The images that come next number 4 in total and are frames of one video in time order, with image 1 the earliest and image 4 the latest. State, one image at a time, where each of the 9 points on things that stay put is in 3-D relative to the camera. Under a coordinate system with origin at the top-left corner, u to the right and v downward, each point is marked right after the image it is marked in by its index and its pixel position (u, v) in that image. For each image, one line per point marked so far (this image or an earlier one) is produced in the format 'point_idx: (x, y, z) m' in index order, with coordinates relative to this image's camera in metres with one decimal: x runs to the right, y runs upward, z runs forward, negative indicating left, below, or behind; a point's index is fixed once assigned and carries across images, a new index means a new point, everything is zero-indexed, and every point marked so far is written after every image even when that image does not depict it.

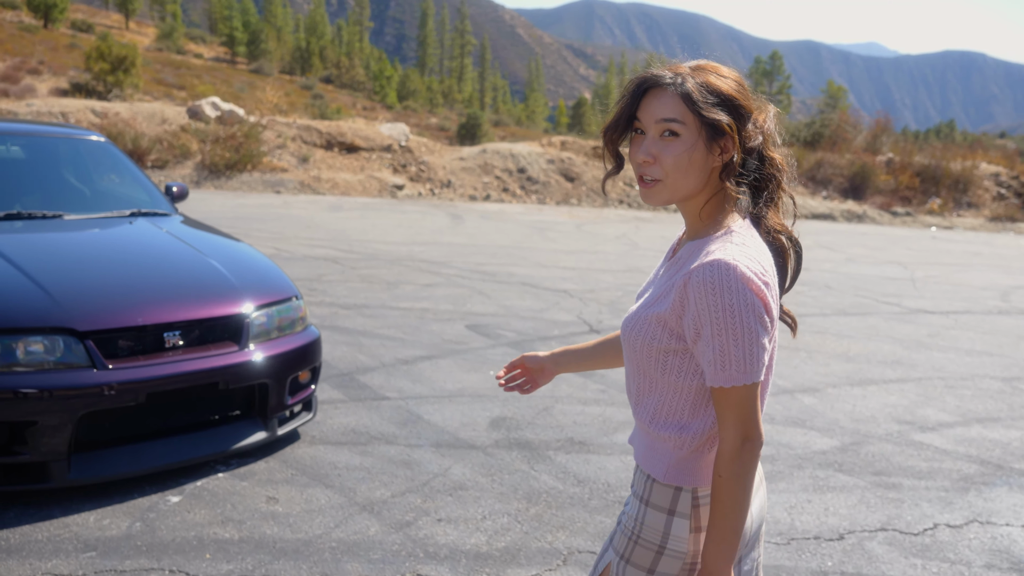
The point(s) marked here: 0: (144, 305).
0: (-1.7, -0.1, +3.4) m
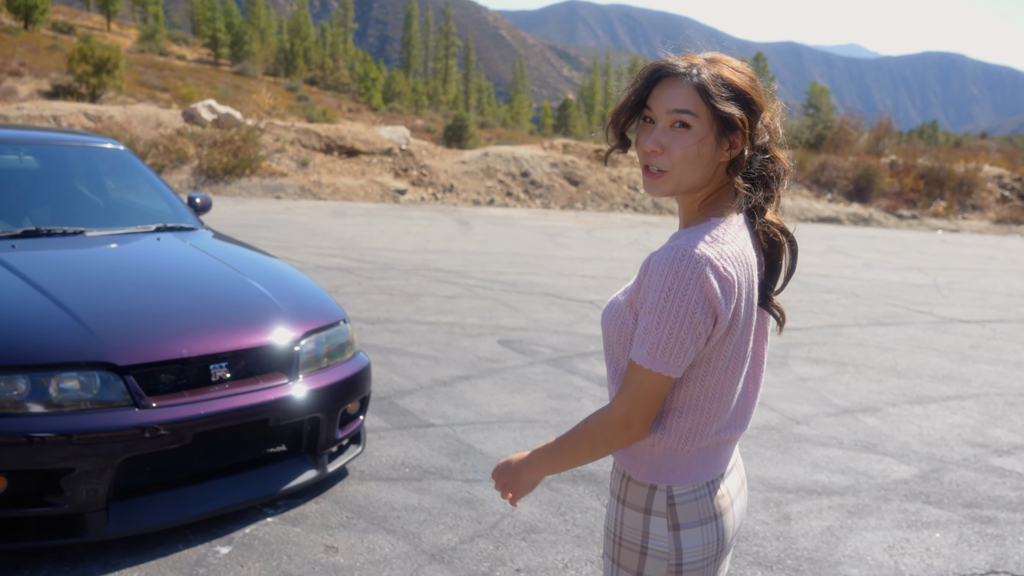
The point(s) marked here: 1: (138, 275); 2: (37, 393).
0: (-1.3, -0.2, +3.1) m
1: (-1.7, +0.1, +3.6) m
2: (-1.7, -0.4, +2.7) m
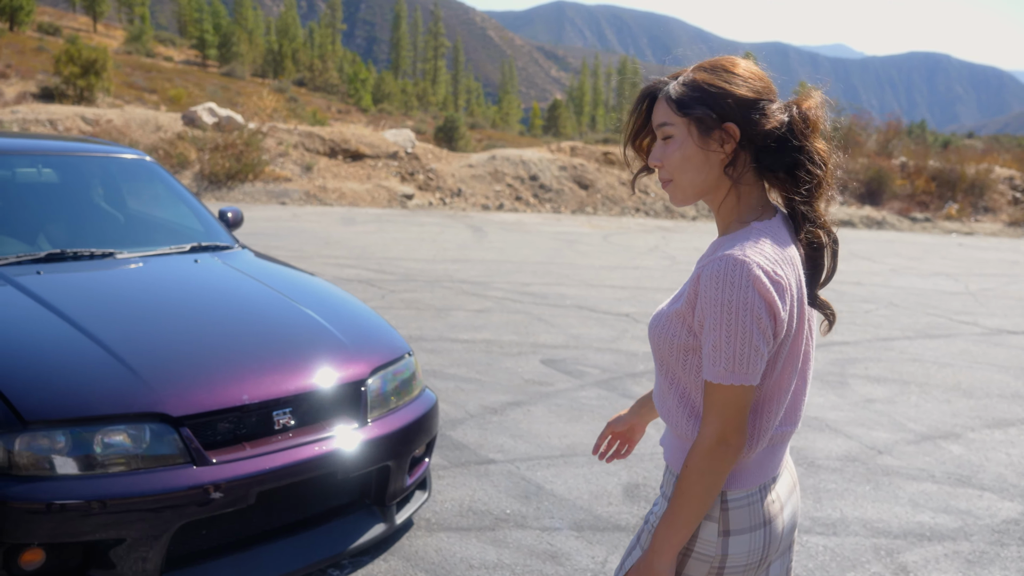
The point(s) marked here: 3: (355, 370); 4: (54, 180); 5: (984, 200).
0: (-1.0, -0.3, +2.7) m
1: (-1.4, -0.1, +3.2) m
2: (-1.3, -0.5, +2.4) m
3: (-0.6, -0.3, +3.0) m
4: (-2.6, +0.6, +4.3) m
5: (+11.6, +2.1, +18.7) m
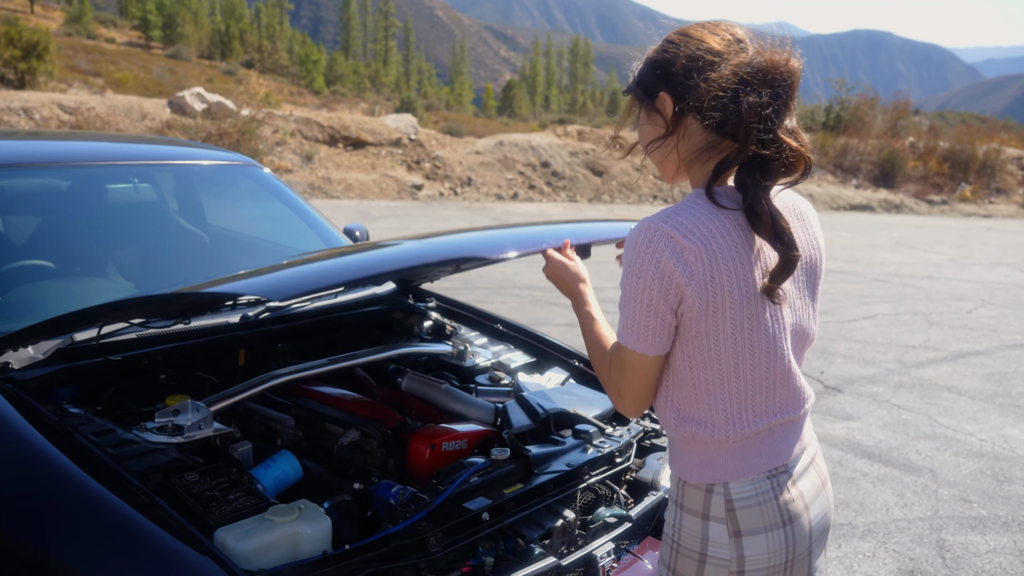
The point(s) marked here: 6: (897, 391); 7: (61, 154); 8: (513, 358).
0: (0.0, -0.5, +1.9) m
1: (-0.4, -0.3, +2.3) m
2: (-0.3, -0.7, +1.5) m
3: (+0.4, -0.5, +2.1) m
4: (-1.7, +0.4, +3.4) m
5: (+11.6, +2.6, +18.4) m
6: (+2.6, -0.7, +5.1) m
7: (-1.9, +0.6, +3.2) m
8: (0.0, -0.3, +2.8) m
